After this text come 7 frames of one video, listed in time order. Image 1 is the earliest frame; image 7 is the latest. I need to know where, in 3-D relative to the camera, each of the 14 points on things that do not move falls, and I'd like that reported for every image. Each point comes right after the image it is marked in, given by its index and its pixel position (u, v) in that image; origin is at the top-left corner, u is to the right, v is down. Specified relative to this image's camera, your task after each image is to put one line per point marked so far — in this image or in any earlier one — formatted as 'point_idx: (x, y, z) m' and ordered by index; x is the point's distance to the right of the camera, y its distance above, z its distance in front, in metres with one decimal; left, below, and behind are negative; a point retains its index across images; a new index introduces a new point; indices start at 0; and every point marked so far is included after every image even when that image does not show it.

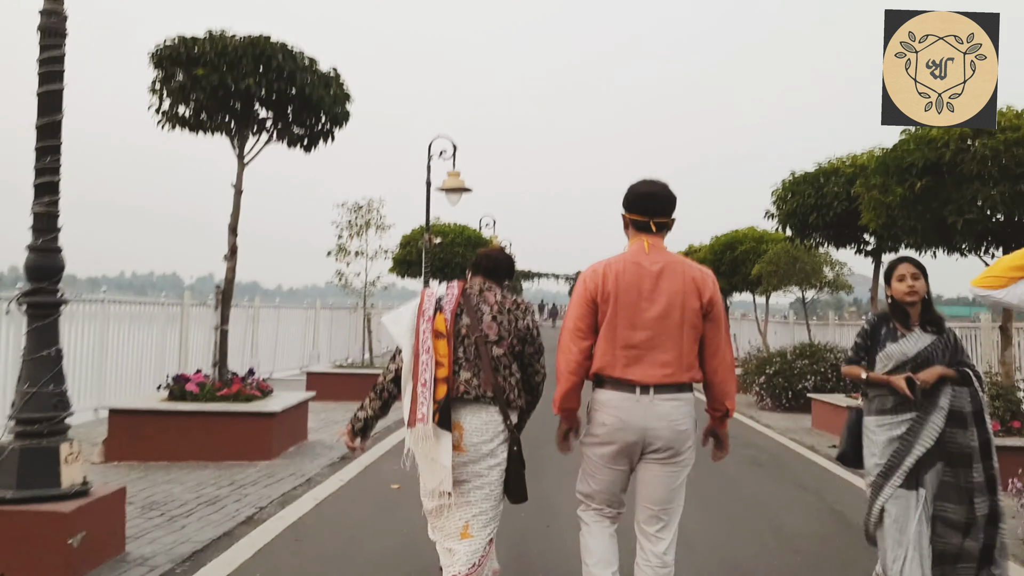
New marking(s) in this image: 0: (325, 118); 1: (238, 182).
0: (-1.7, +1.6, +8.9) m
1: (-2.5, +1.0, +8.7) m
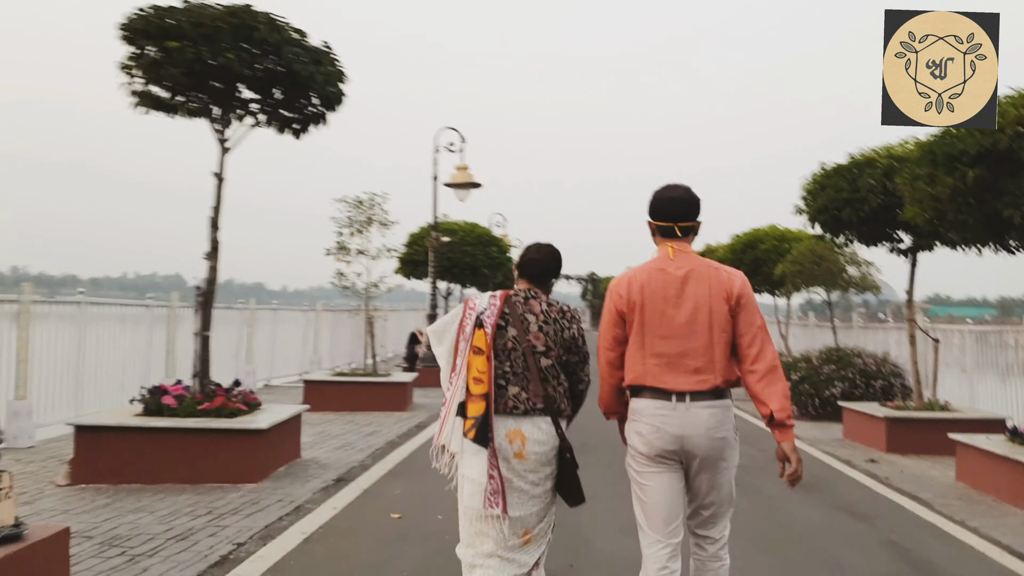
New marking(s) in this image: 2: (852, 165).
0: (-1.6, +1.6, +8.1) m
1: (-2.4, +1.0, +7.9) m
2: (+3.8, +1.4, +10.7) m
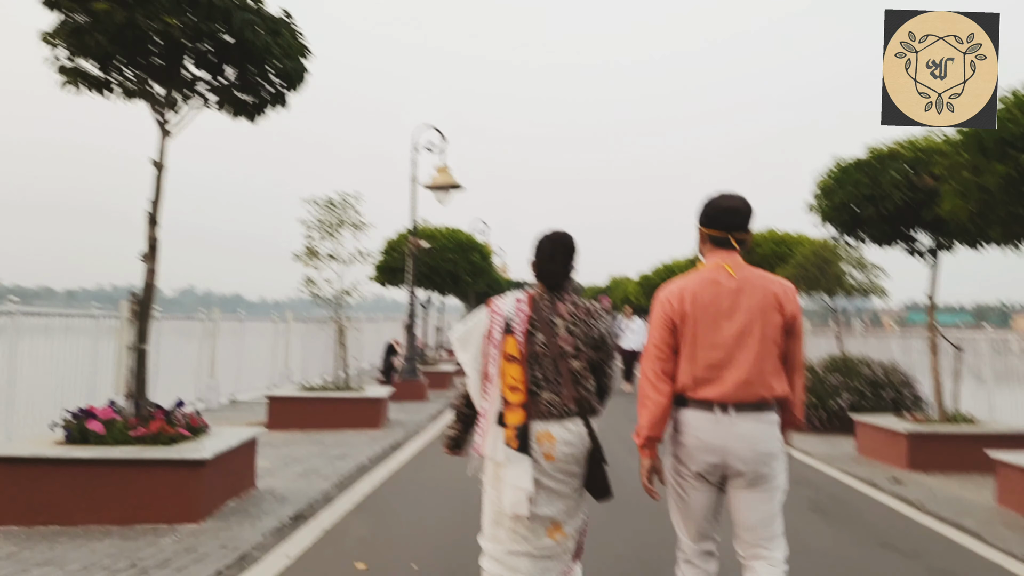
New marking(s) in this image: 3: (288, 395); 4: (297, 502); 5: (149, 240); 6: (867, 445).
0: (-1.8, +1.6, +7.0) m
1: (-2.5, +0.9, +6.8) m
2: (+3.6, +1.3, +9.7) m
3: (-2.7, -1.3, +11.5) m
4: (-1.5, -1.5, +6.8) m
5: (-2.5, +0.3, +6.7) m
6: (+4.0, -1.8, +10.8) m
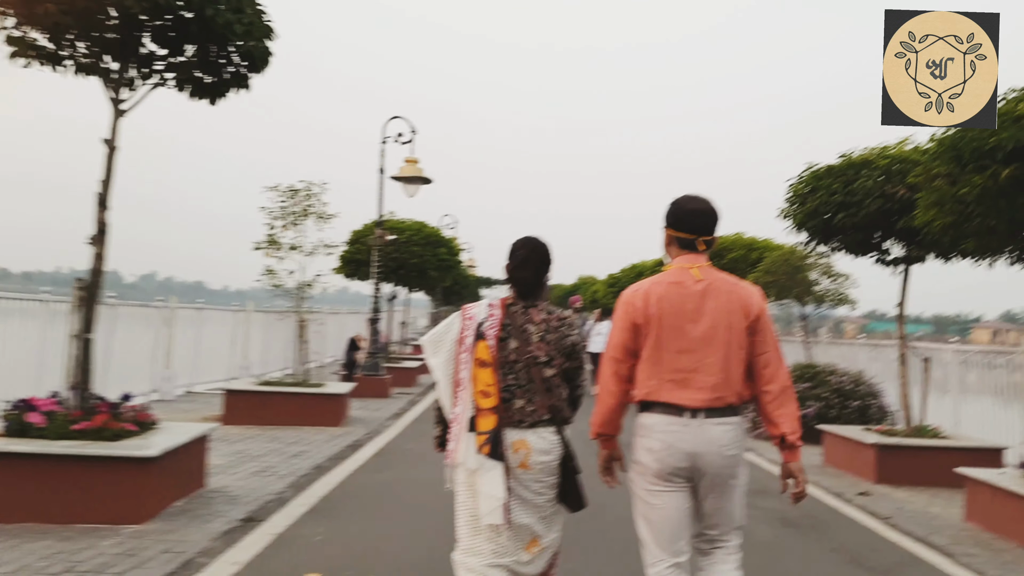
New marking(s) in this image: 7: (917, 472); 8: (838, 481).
0: (-1.9, +1.6, +6.7) m
1: (-2.7, +1.0, +6.4) m
2: (+3.3, +1.2, +9.6) m
3: (-3.1, -1.2, +11.1) m
4: (-1.8, -1.4, +6.5) m
5: (-2.7, +0.4, +6.3) m
6: (+3.6, -1.9, +10.6) m
7: (+4.0, -1.8, +9.4) m
8: (+3.2, -1.9, +9.5) m
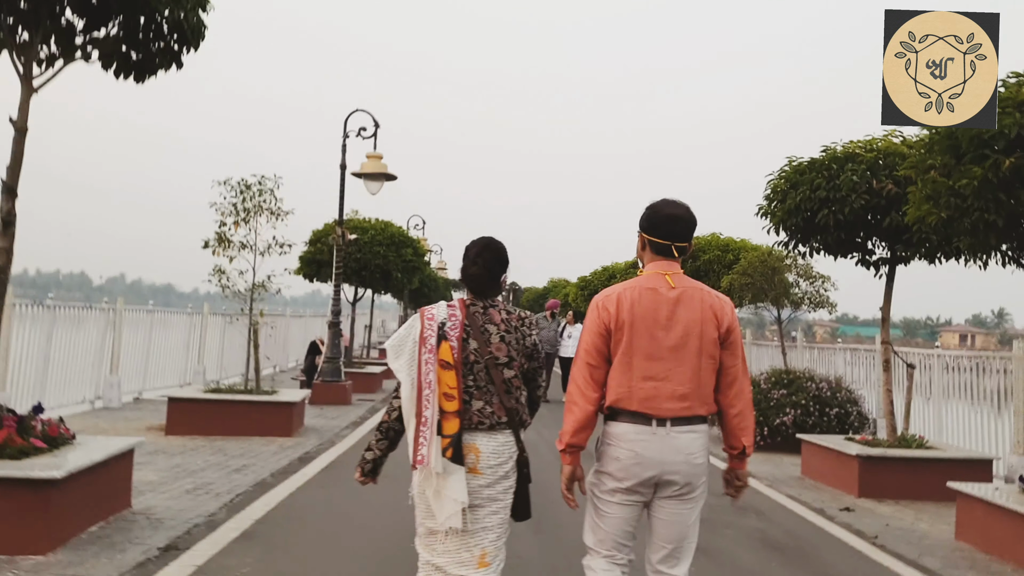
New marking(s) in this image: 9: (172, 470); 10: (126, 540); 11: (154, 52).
0: (-2.2, +1.6, +6.0) m
1: (-2.9, +1.0, +5.8) m
2: (+3.0, +1.2, +9.1) m
3: (-3.5, -1.2, +10.4) m
4: (-2.0, -1.4, +5.8) m
5: (-3.0, +0.4, +5.7) m
6: (+3.2, -1.9, +10.1) m
7: (+3.6, -1.8, +8.9) m
8: (+2.9, -1.9, +9.0) m
9: (-2.8, -1.5, +8.0) m
10: (-2.2, -1.4, +5.5) m
11: (-2.3, +1.5, +6.2) m
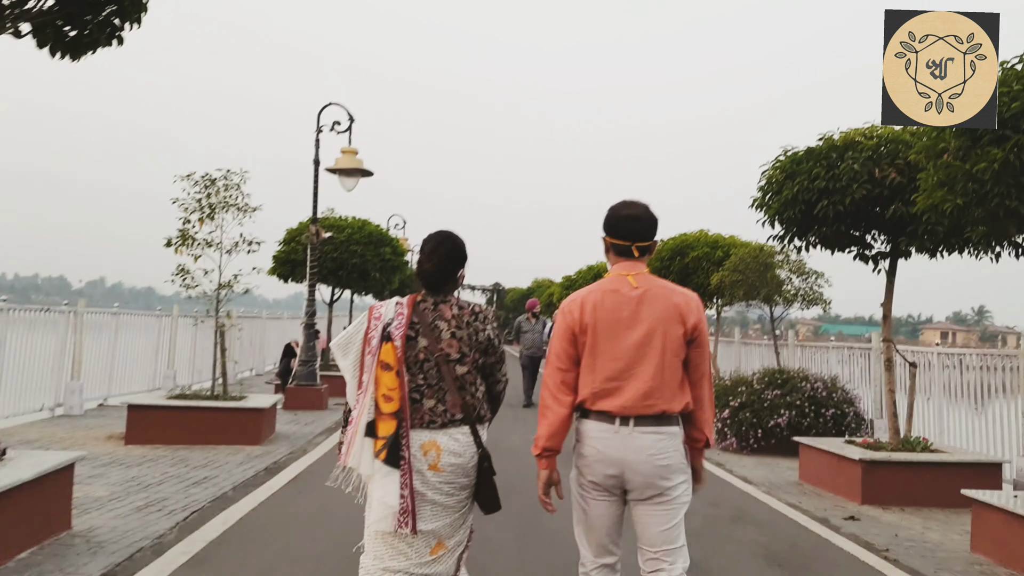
0: (-2.3, +1.7, +5.4) m
1: (-3.0, +1.0, +5.1) m
2: (+2.8, +1.3, +8.6) m
3: (-3.7, -1.2, +9.8) m
4: (-2.1, -1.4, +5.2) m
5: (-3.1, +0.4, +5.0) m
6: (+3.0, -1.8, +9.6) m
7: (+3.5, -1.8, +8.4) m
8: (+2.7, -1.9, +8.5) m
9: (-3.0, -1.5, +7.4) m
10: (-2.3, -1.4, +4.9) m
11: (-2.4, +1.5, +5.6) m
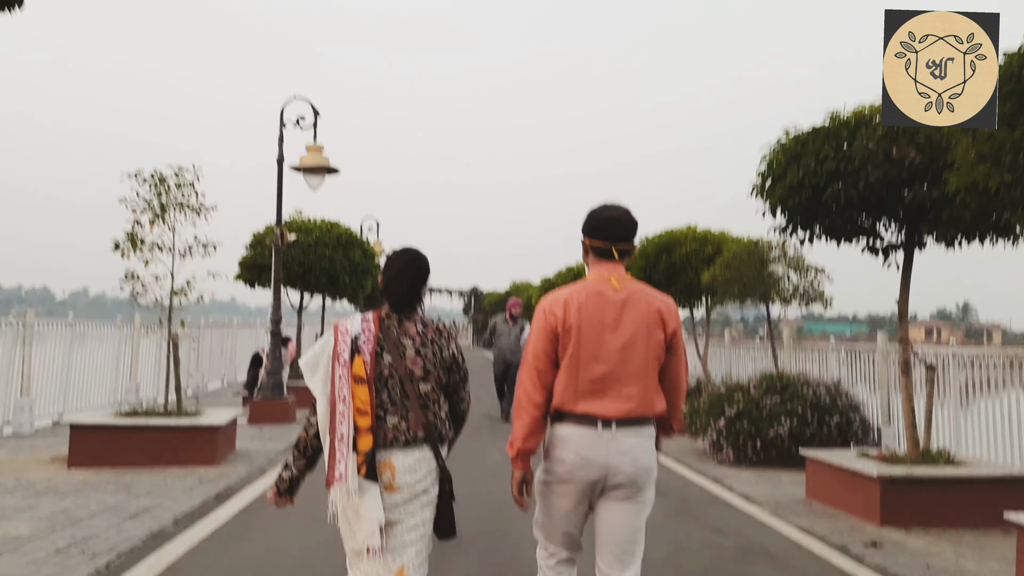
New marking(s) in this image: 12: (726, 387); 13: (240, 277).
0: (-2.5, +1.6, +4.6) m
1: (-3.2, +1.0, +4.3) m
2: (+2.6, +1.3, +7.8) m
3: (-3.8, -1.2, +8.9) m
4: (-2.3, -1.5, +4.3) m
5: (-3.2, +0.4, +4.2) m
6: (+2.8, -1.8, +8.8) m
7: (+3.3, -1.7, +7.6) m
8: (+2.6, -1.9, +7.7) m
9: (-3.1, -1.6, +6.5) m
10: (-2.4, -1.4, +4.0) m
11: (-2.6, +1.5, +4.7) m
12: (+2.7, -1.3, +12.2) m
13: (-5.1, +0.2, +18.8) m
